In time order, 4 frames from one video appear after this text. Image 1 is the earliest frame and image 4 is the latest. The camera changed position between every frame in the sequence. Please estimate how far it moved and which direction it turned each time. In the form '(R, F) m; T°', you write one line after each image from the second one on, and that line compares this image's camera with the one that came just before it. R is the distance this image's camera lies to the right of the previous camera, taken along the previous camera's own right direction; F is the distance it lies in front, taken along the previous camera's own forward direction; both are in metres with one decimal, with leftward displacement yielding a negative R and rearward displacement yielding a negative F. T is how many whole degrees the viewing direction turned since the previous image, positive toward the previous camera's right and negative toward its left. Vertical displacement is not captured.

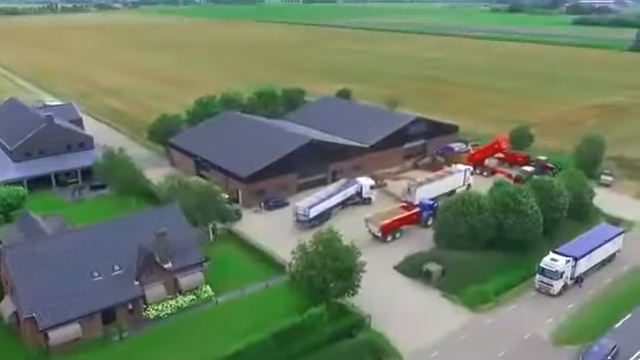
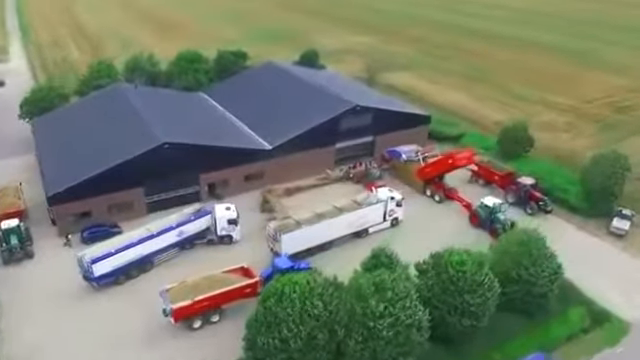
(+14.1, +16.4) m; -9°
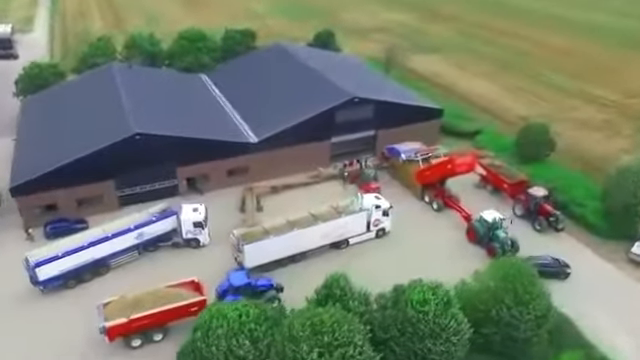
(+3.7, +3.4) m; -5°
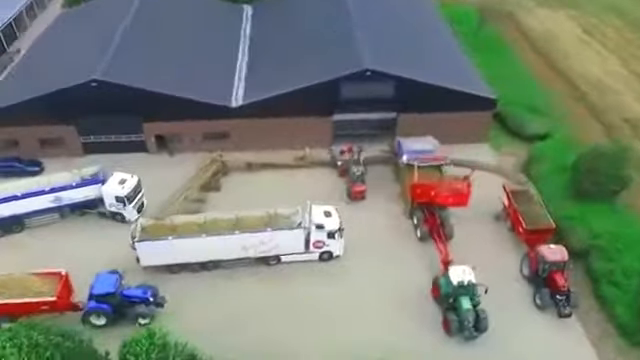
(+9.1, +7.8) m; -16°
